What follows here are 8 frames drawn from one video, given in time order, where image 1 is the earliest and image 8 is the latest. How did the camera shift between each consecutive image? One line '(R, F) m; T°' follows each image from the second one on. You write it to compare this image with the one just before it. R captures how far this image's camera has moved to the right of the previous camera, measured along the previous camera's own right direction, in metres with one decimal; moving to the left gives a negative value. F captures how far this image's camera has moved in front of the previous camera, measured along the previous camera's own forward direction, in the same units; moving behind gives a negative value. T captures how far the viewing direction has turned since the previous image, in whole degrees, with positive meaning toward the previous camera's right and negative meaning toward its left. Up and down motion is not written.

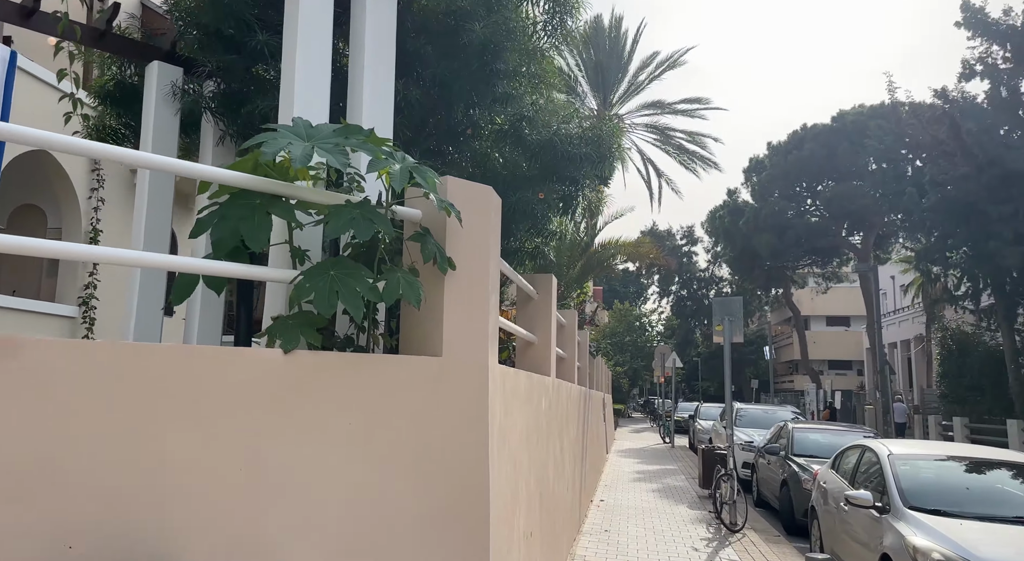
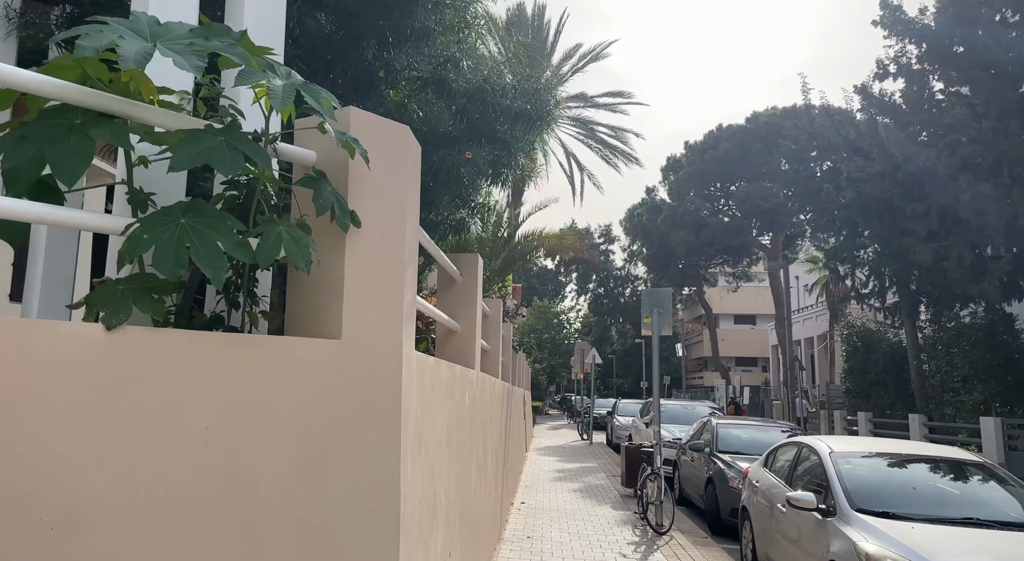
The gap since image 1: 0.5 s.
(0.0, +0.8) m; +7°
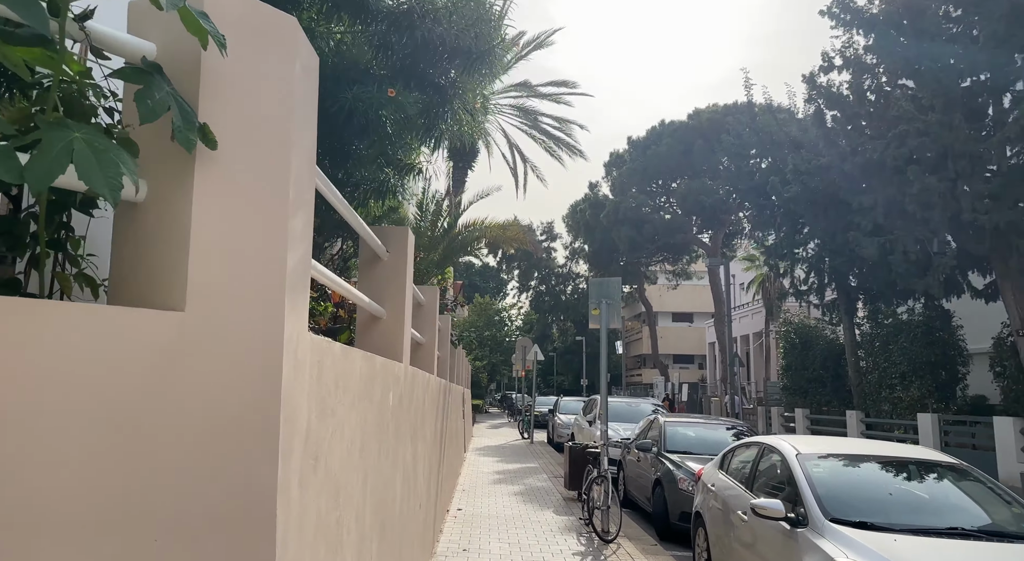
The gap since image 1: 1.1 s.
(0.0, +0.8) m; +5°
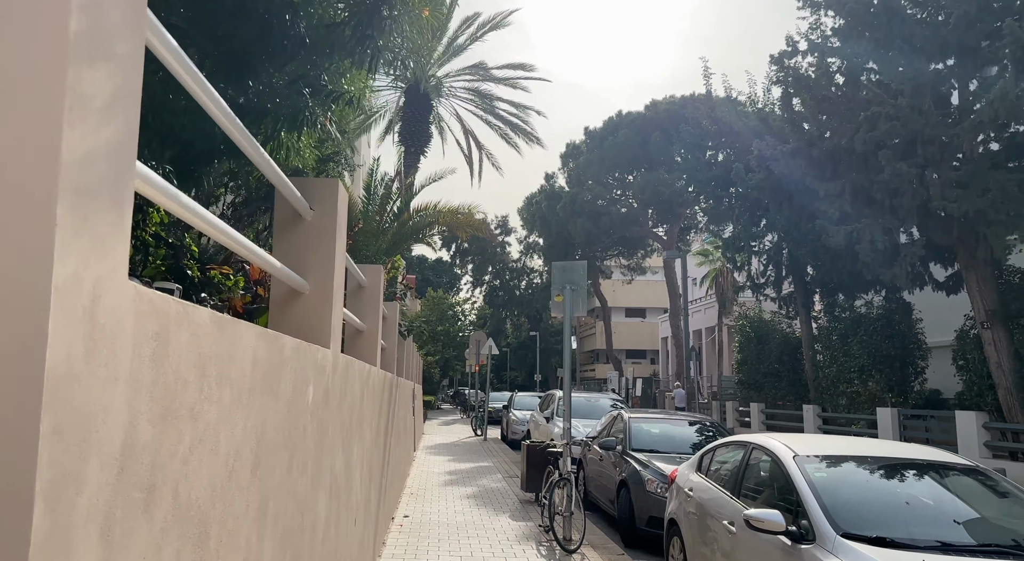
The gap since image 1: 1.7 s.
(0.0, +0.9) m; +4°
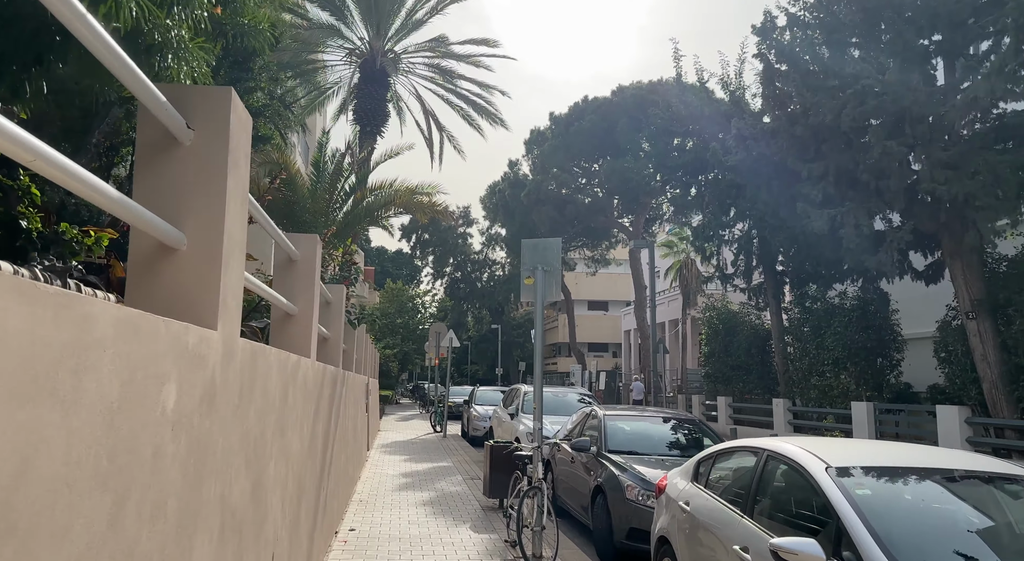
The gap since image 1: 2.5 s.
(0.0, +1.1) m; +3°
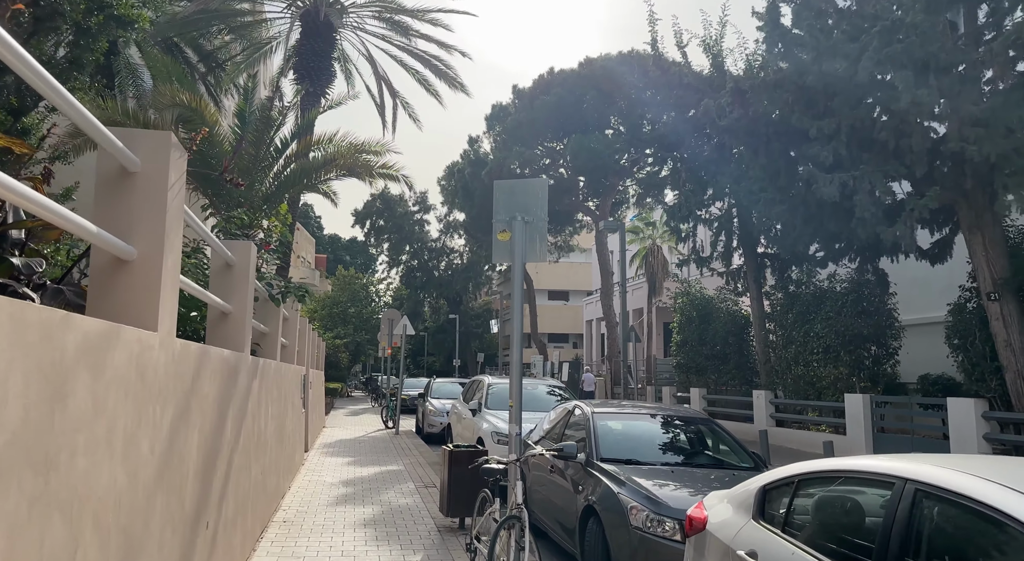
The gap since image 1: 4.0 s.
(-0.1, +1.9) m; +4°
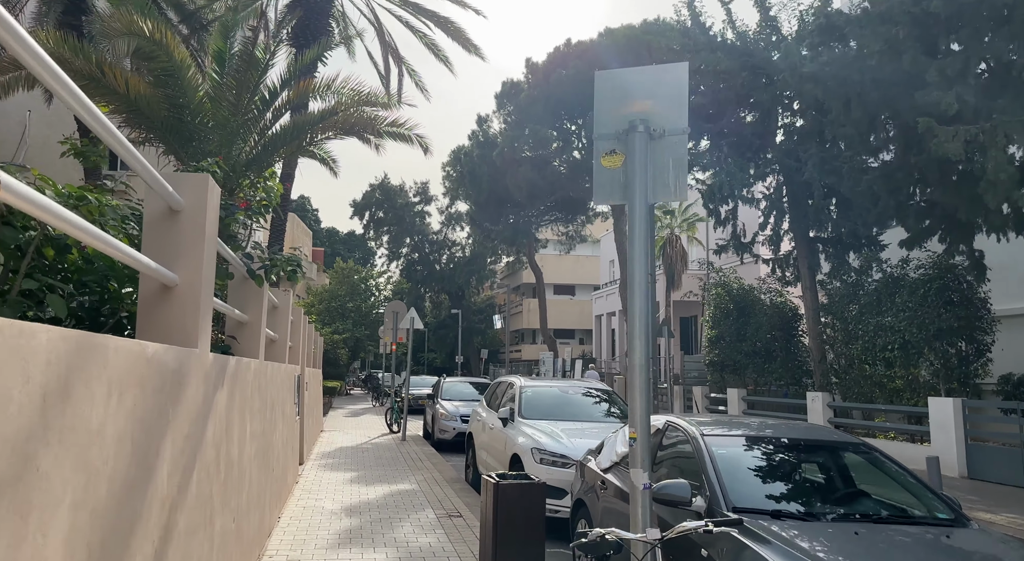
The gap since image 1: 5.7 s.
(-0.6, +2.2) m; 0°
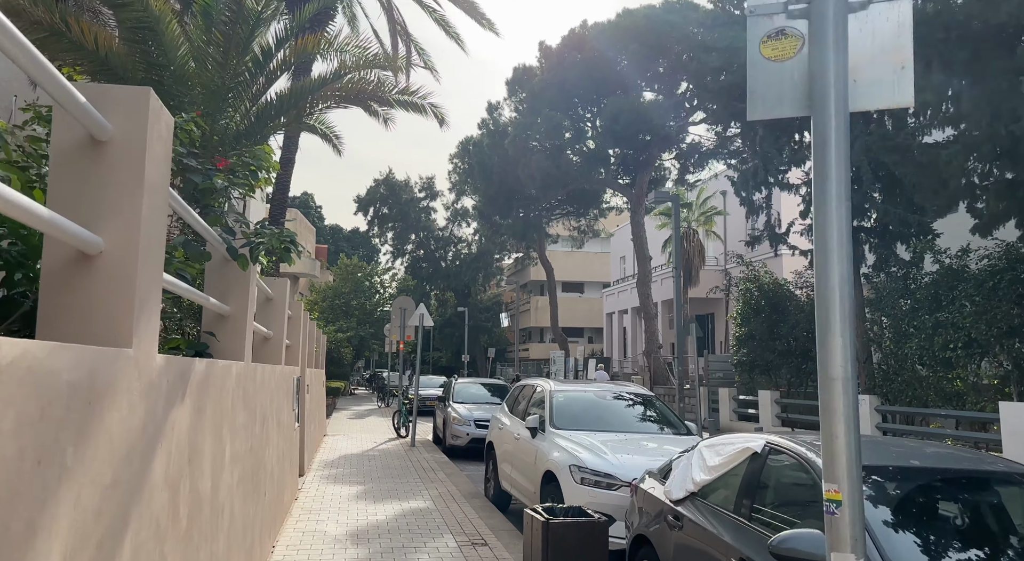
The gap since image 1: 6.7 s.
(-0.3, +1.3) m; 0°
